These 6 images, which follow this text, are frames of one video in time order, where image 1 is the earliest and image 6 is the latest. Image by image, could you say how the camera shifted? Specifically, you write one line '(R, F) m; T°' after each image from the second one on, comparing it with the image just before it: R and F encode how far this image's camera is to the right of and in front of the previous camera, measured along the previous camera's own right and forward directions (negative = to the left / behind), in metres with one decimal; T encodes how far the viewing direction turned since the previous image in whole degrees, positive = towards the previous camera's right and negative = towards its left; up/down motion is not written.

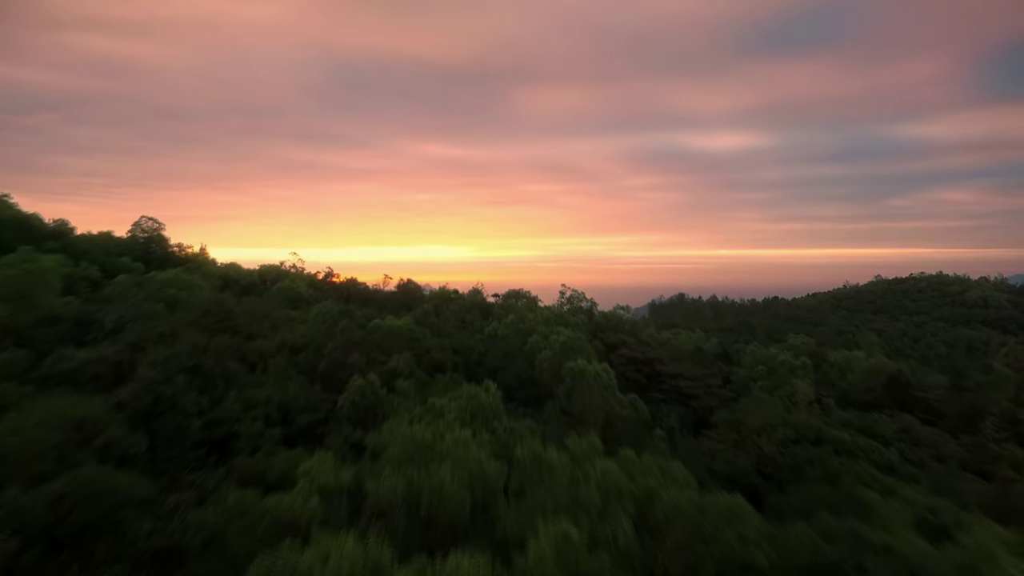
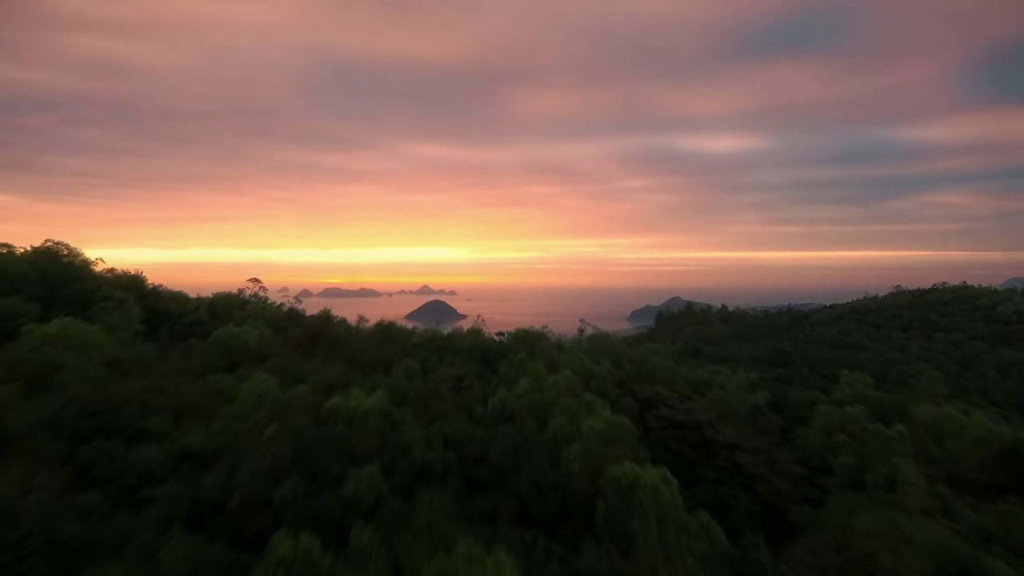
(-0.3, +2.9) m; 0°
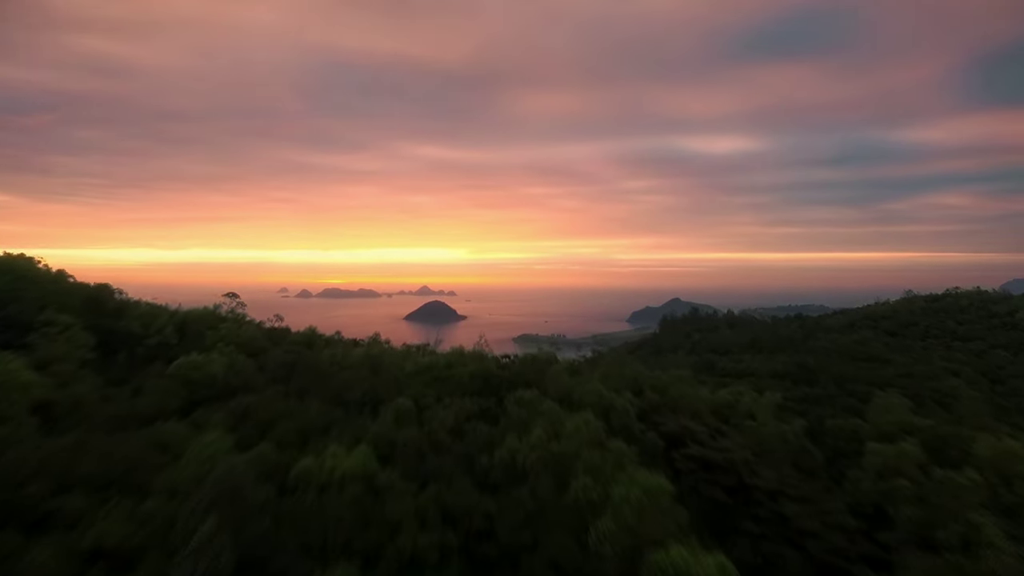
(-0.2, +1.4) m; 0°
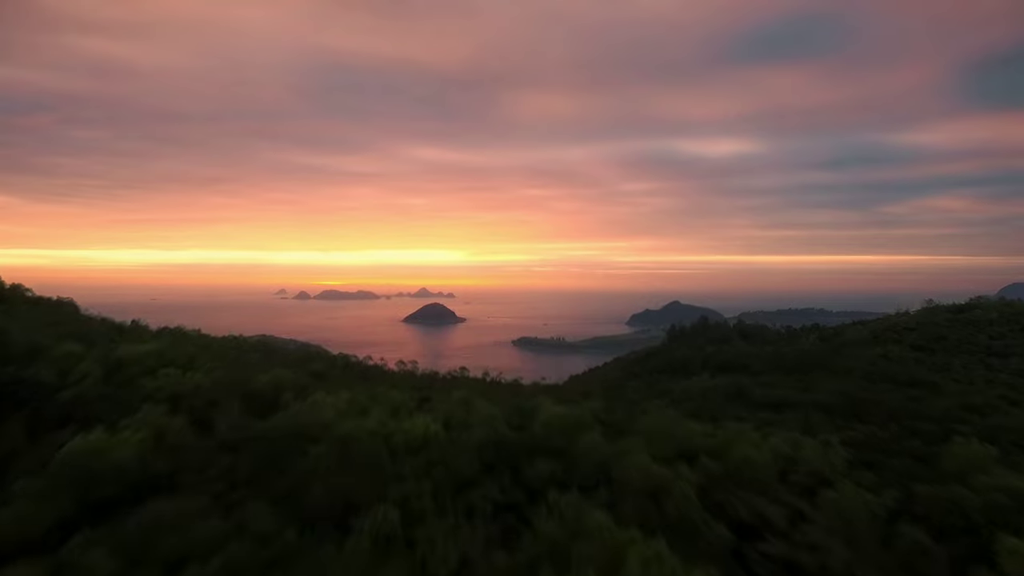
(-0.5, +2.3) m; 0°
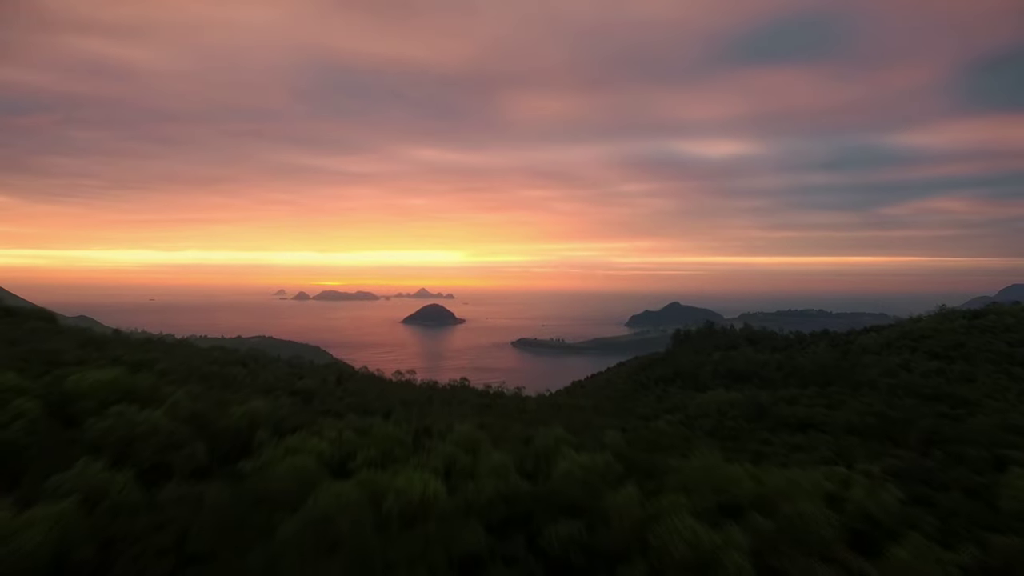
(-0.3, +1.3) m; 0°
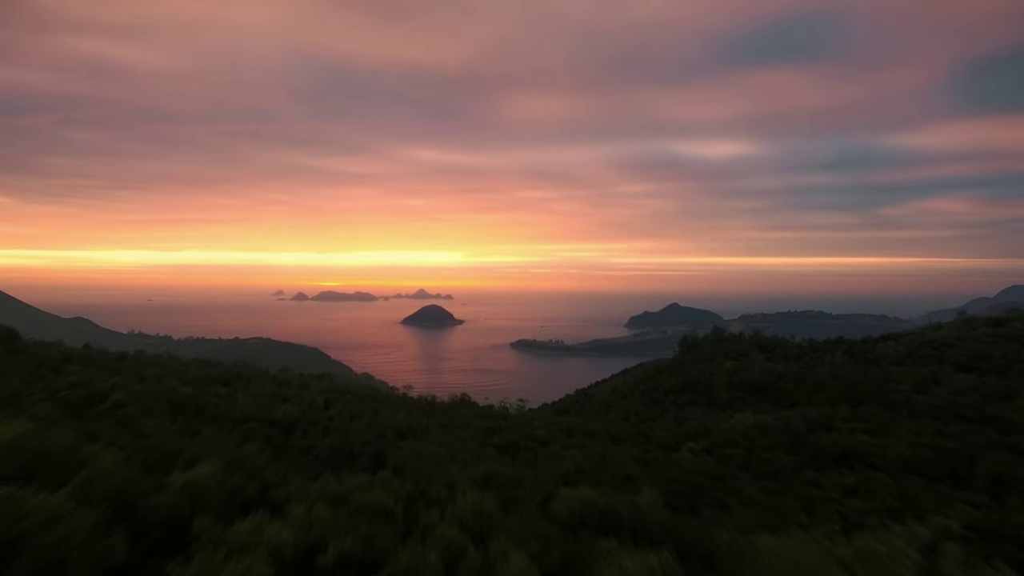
(-0.4, +1.9) m; 0°
